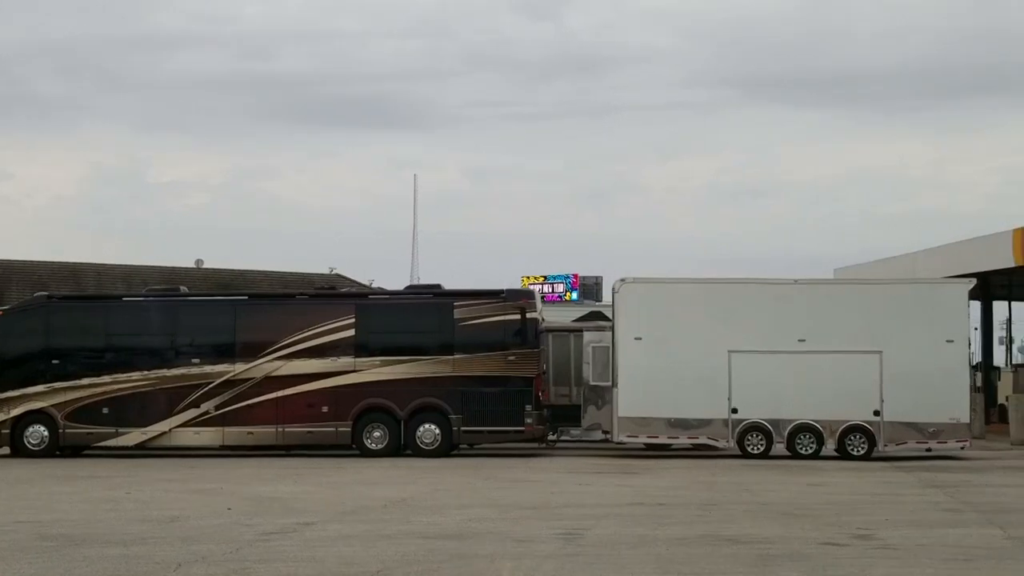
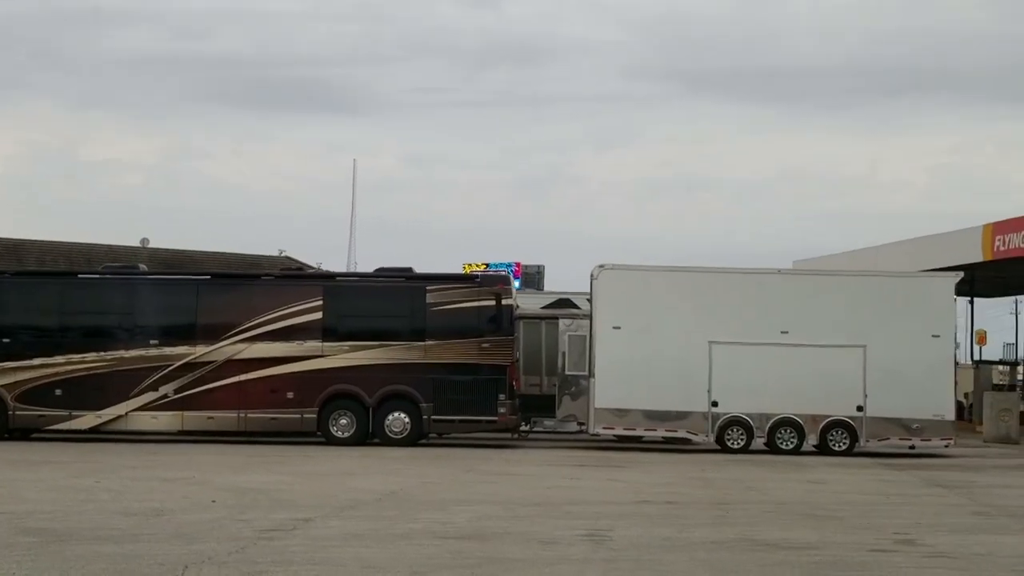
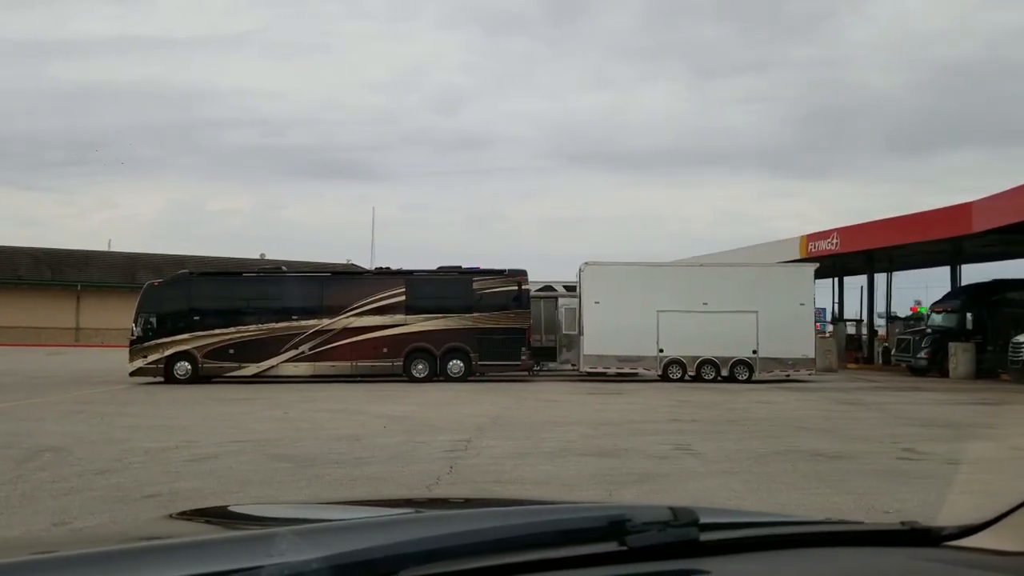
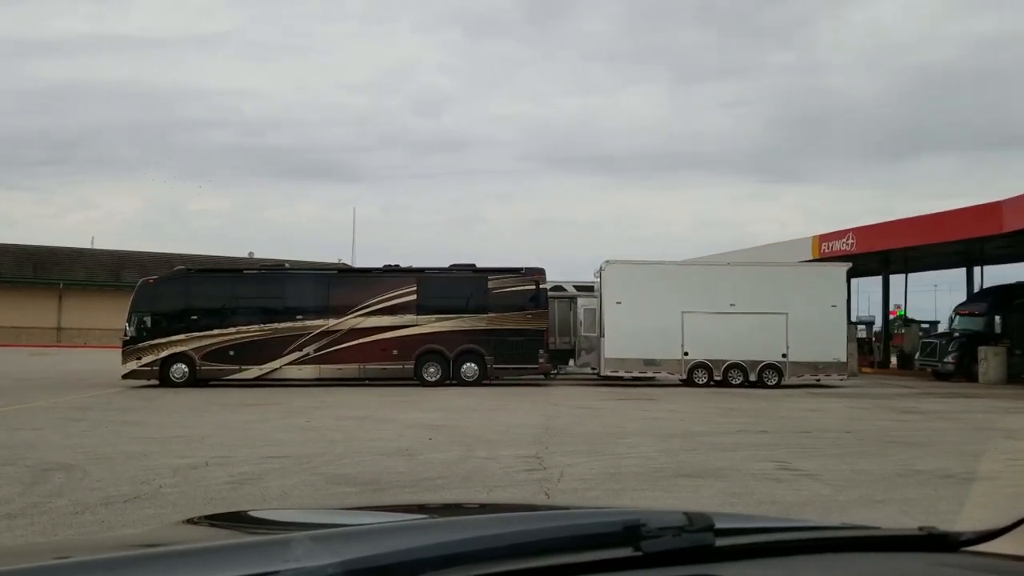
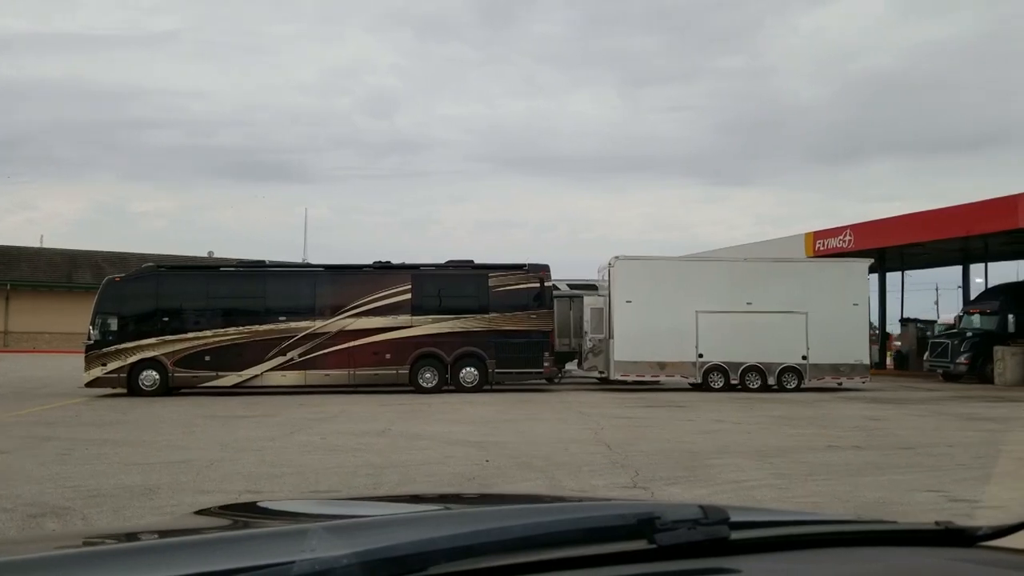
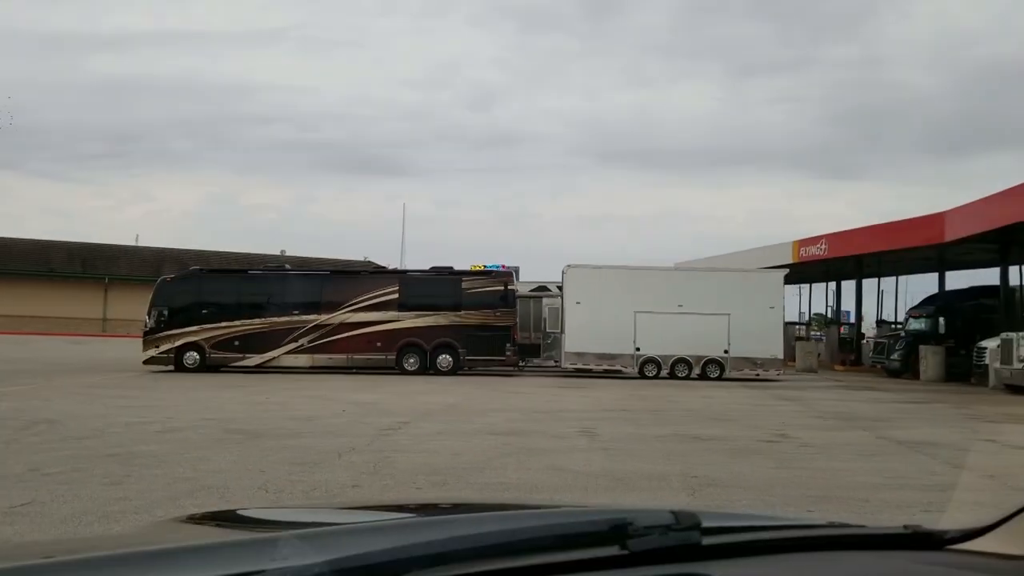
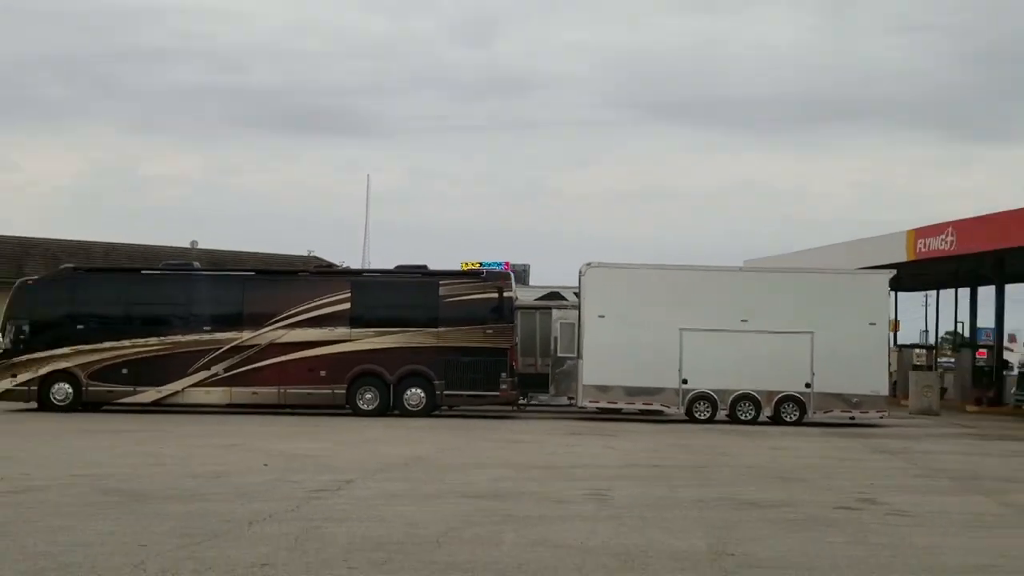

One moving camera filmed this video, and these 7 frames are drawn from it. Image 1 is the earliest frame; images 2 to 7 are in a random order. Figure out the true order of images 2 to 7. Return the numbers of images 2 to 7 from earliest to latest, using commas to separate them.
2, 7, 6, 3, 4, 5
